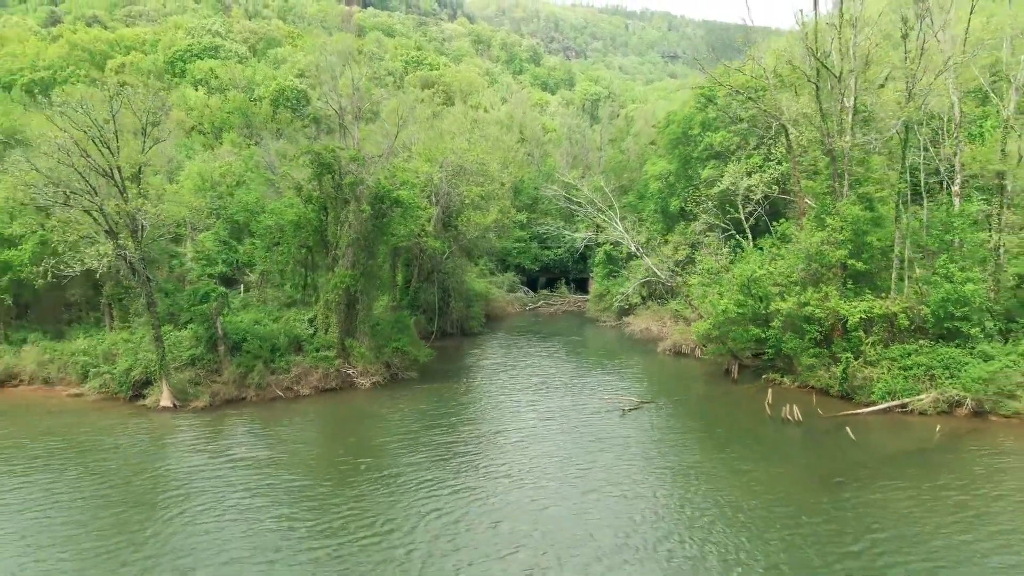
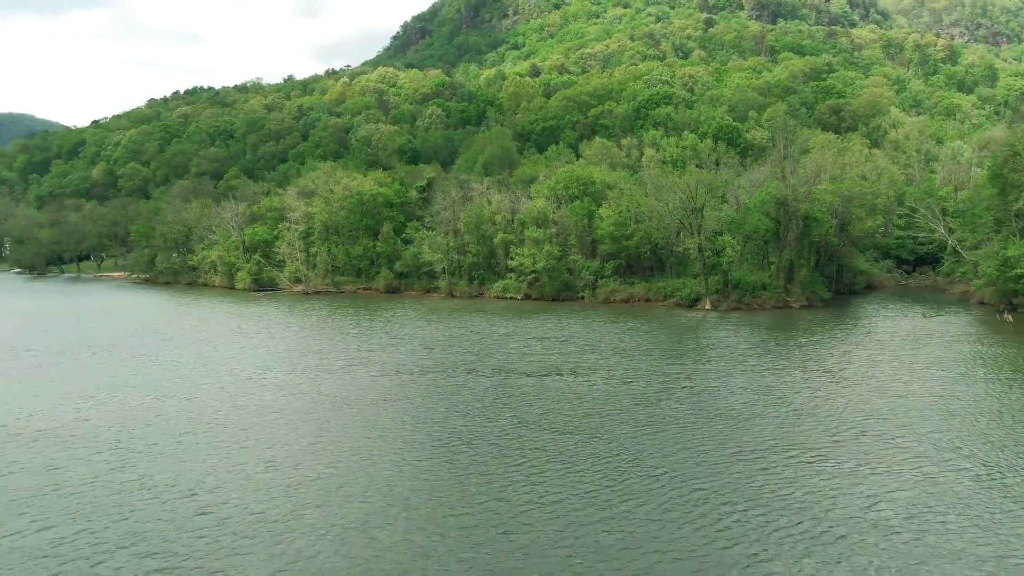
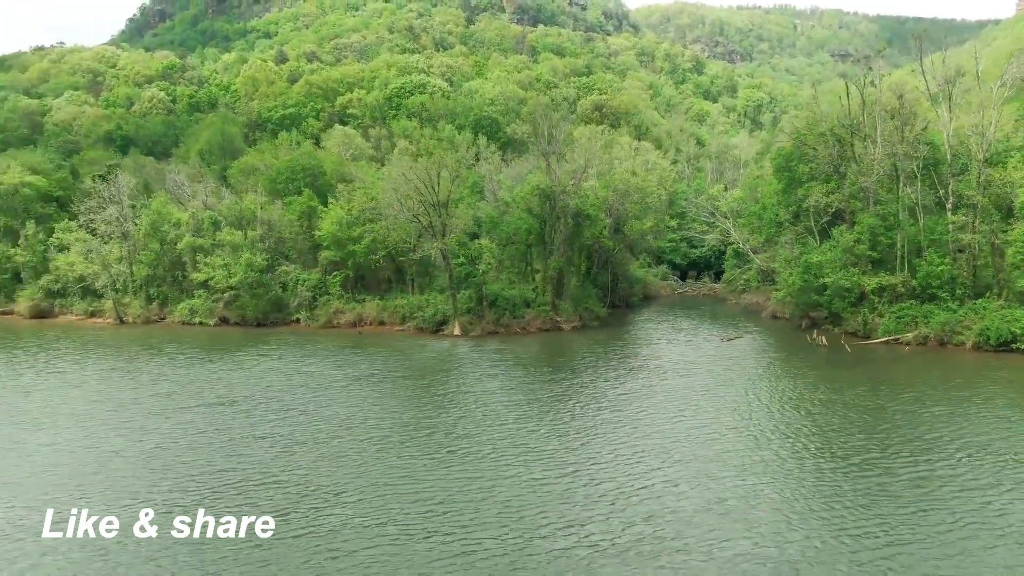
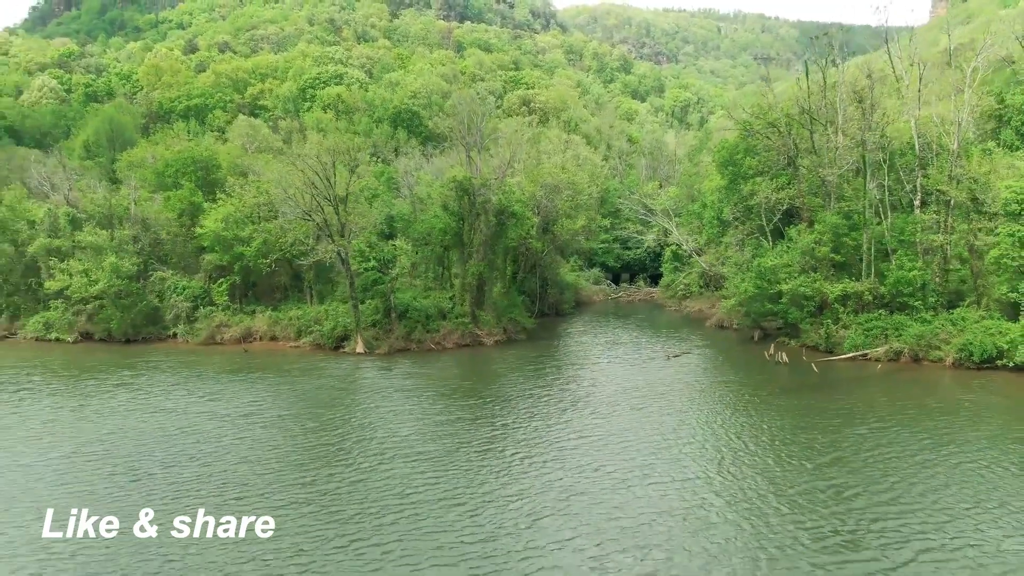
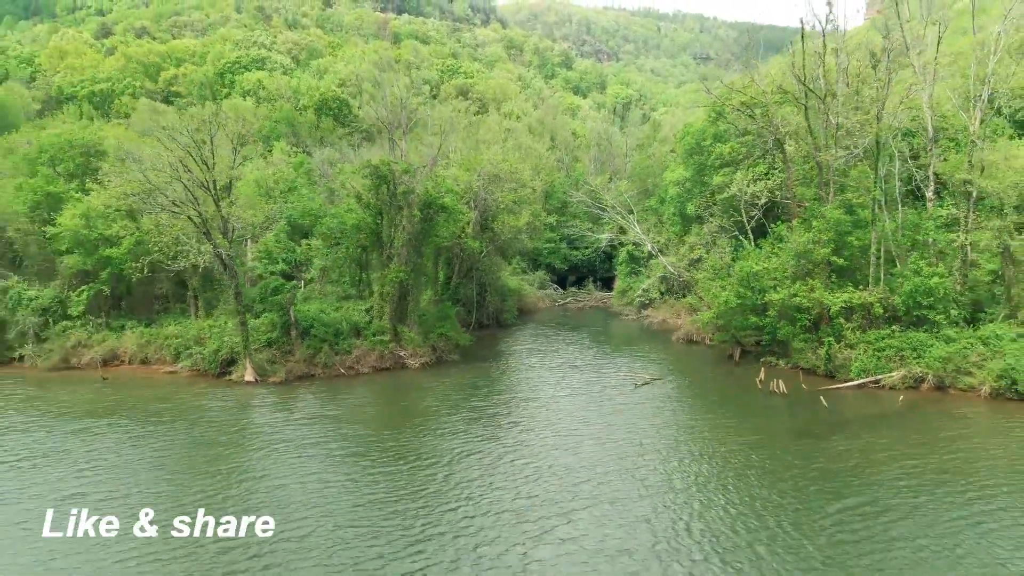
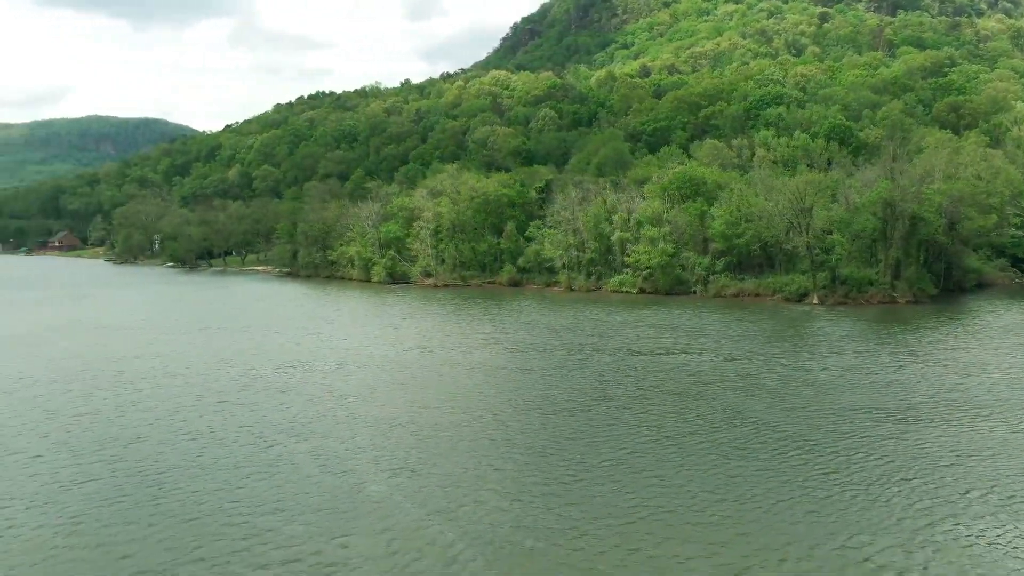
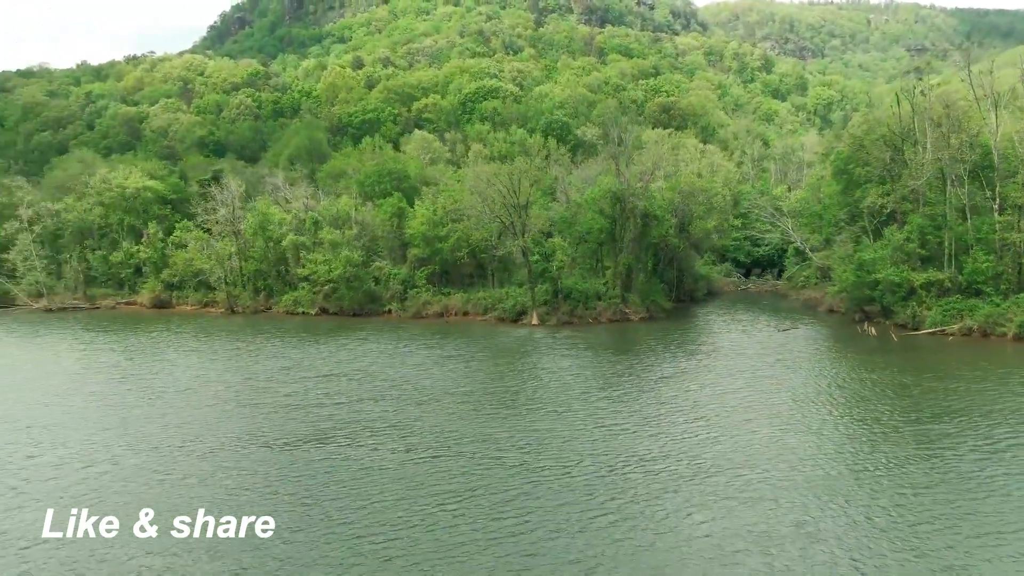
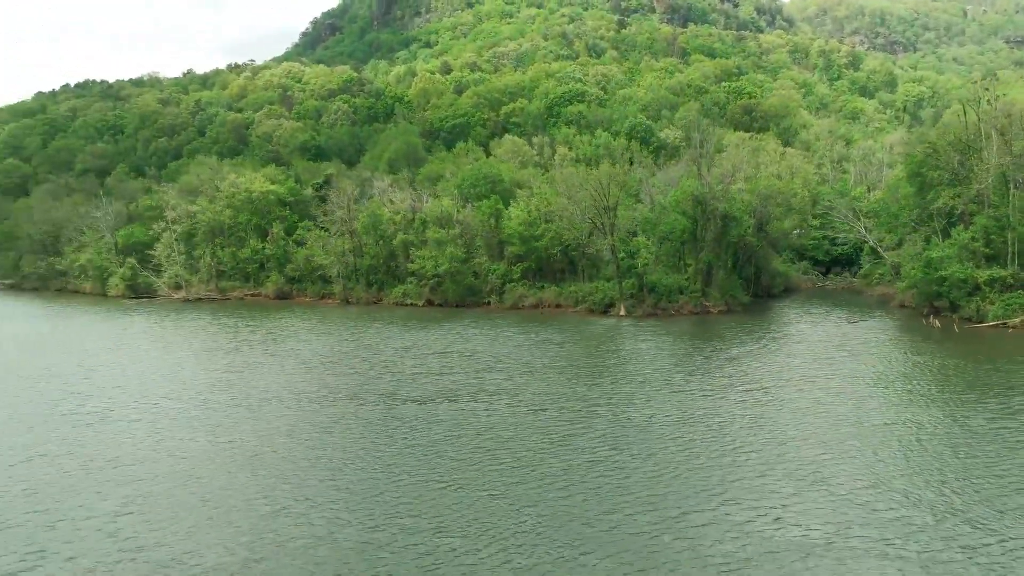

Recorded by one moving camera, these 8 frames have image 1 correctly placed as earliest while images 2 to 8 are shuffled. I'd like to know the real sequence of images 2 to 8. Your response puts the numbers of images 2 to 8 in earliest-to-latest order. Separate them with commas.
5, 4, 3, 7, 8, 2, 6
